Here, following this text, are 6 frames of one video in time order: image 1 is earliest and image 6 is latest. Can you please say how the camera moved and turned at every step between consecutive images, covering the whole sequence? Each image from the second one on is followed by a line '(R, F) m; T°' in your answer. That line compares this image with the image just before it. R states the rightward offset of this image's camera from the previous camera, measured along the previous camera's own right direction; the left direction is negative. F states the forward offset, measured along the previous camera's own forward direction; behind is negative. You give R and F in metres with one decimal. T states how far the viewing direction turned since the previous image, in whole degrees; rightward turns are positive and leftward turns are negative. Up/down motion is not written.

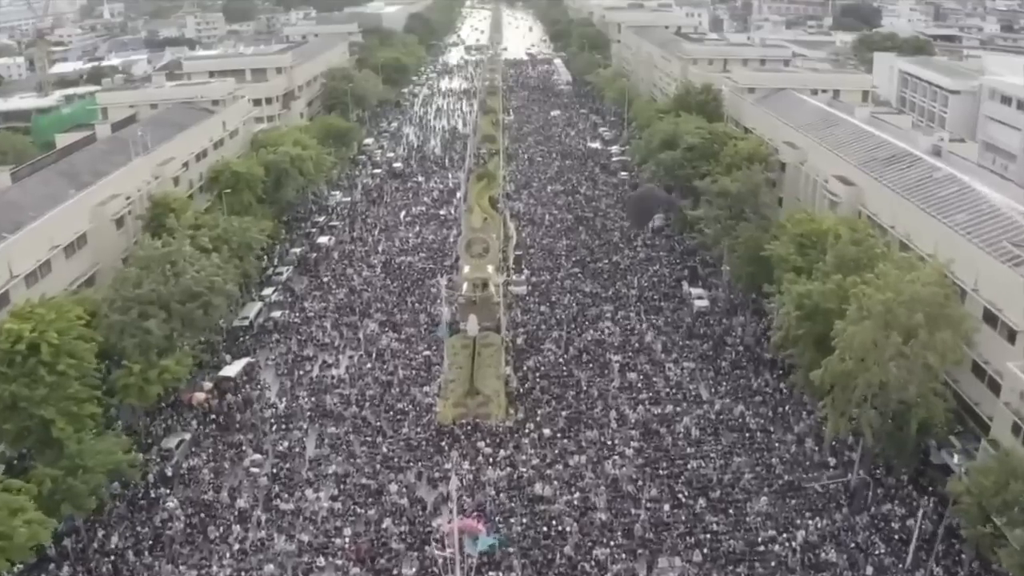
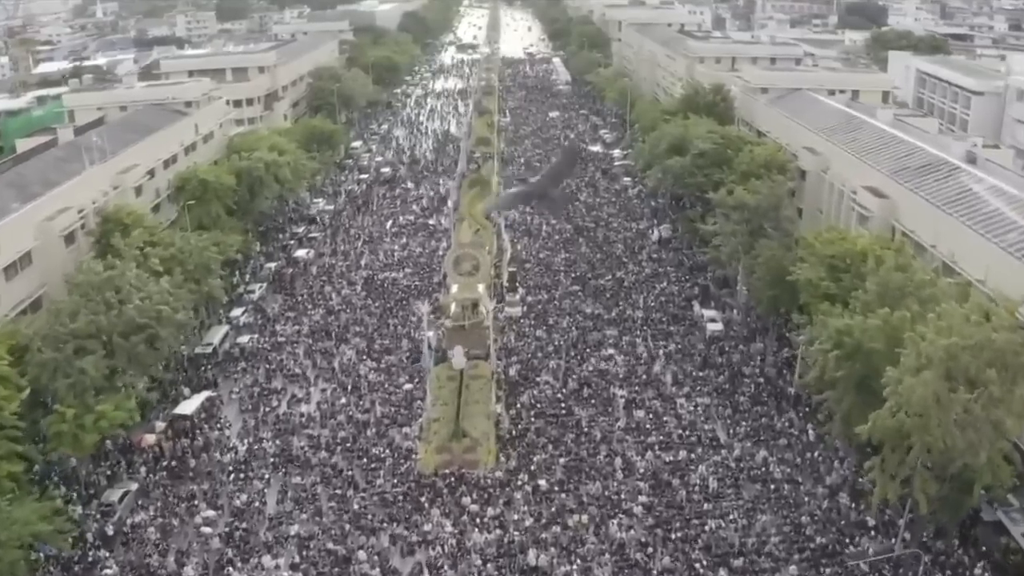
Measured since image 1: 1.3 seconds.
(+0.3, +3.9) m; 0°
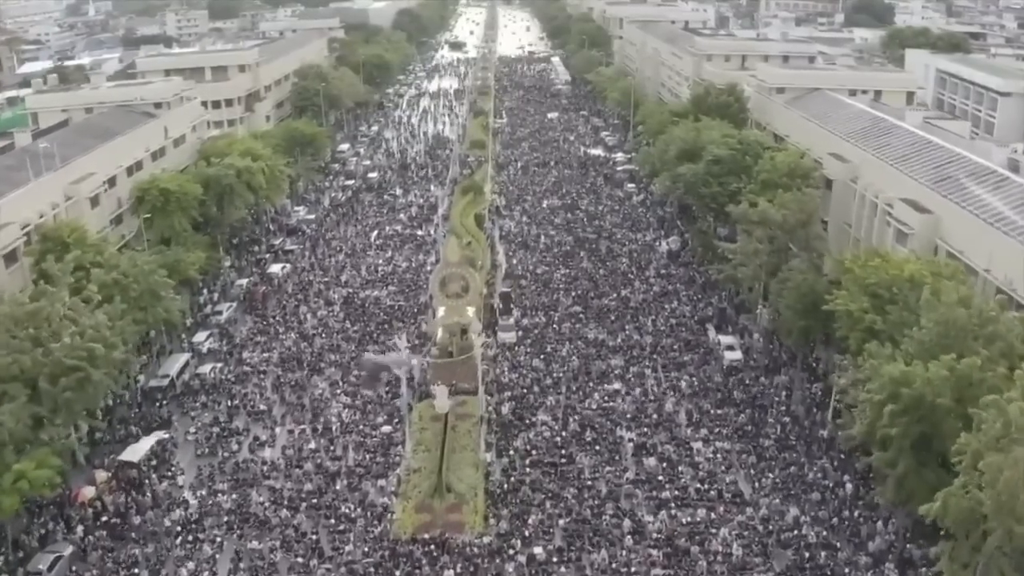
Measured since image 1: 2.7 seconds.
(+0.2, +3.8) m; 0°
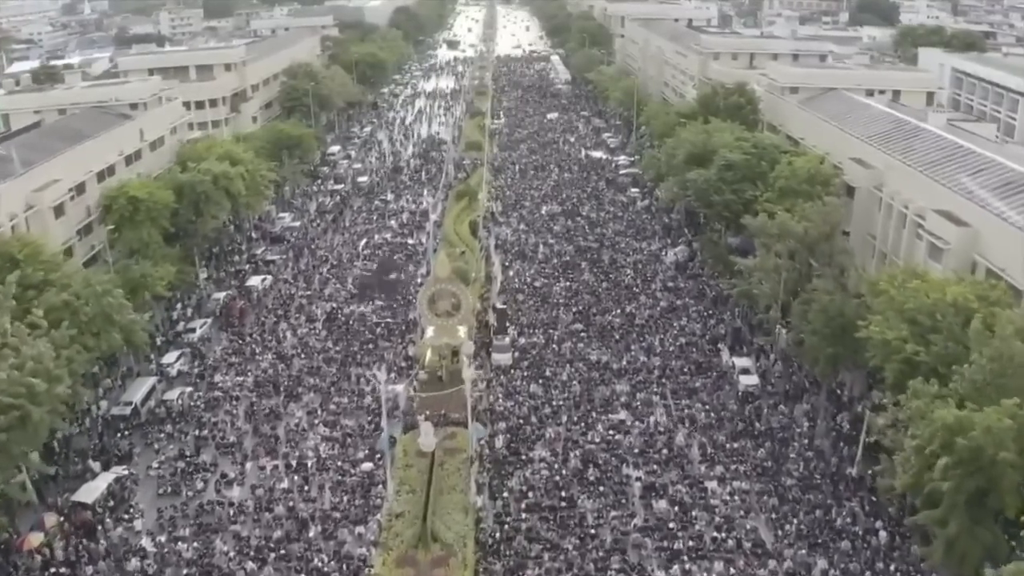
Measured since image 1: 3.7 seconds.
(+0.2, +2.7) m; 0°
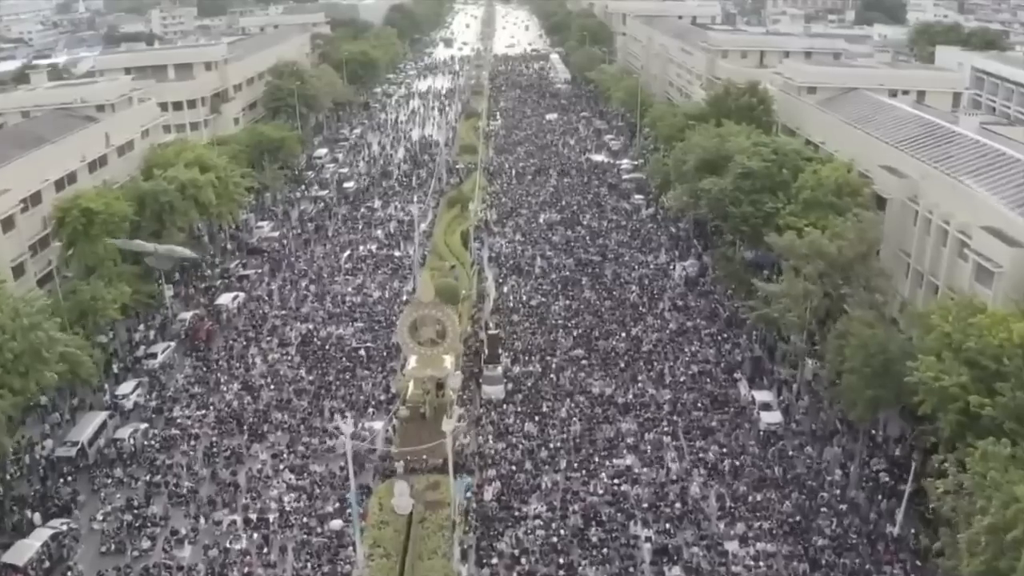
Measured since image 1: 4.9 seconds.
(+0.2, +3.2) m; 0°
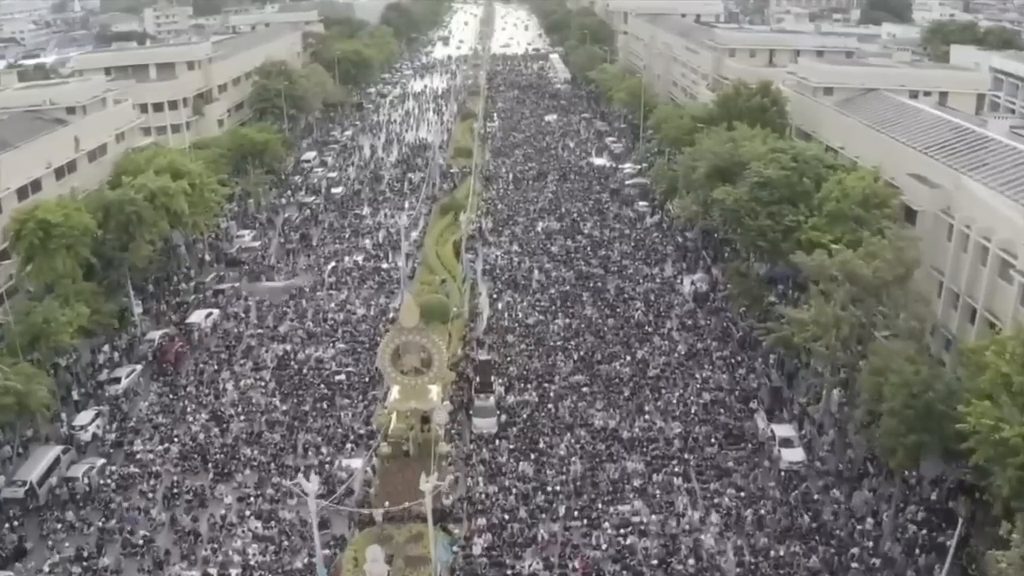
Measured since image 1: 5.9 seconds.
(+0.2, +2.5) m; 0°
